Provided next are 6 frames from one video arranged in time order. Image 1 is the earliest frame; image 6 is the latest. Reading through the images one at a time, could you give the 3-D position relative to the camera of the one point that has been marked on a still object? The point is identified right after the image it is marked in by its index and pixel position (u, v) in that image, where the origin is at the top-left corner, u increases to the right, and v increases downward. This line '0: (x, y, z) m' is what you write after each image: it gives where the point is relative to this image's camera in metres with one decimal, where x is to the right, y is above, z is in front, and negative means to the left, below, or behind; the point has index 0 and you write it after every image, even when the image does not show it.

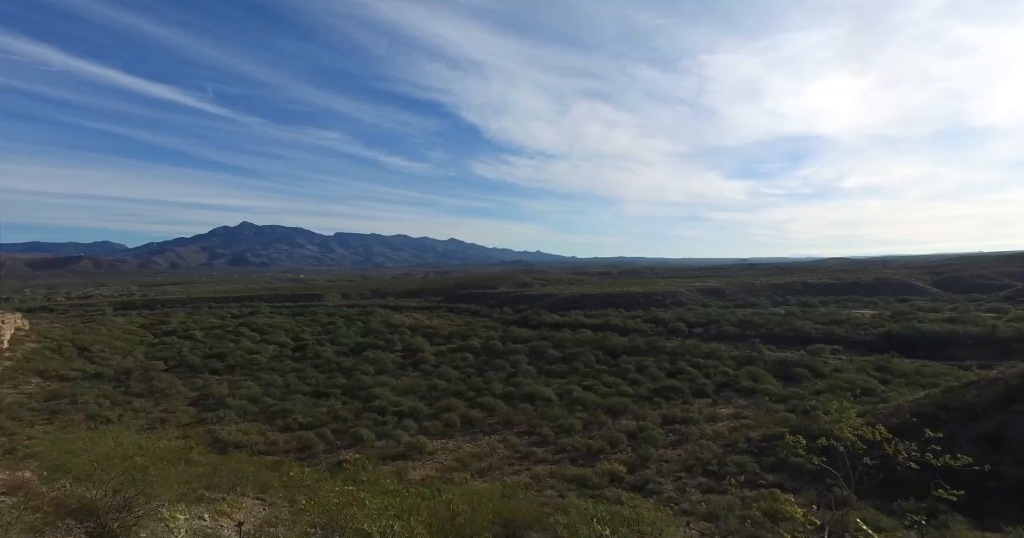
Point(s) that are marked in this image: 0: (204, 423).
0: (-10.9, -5.3, +16.9) m
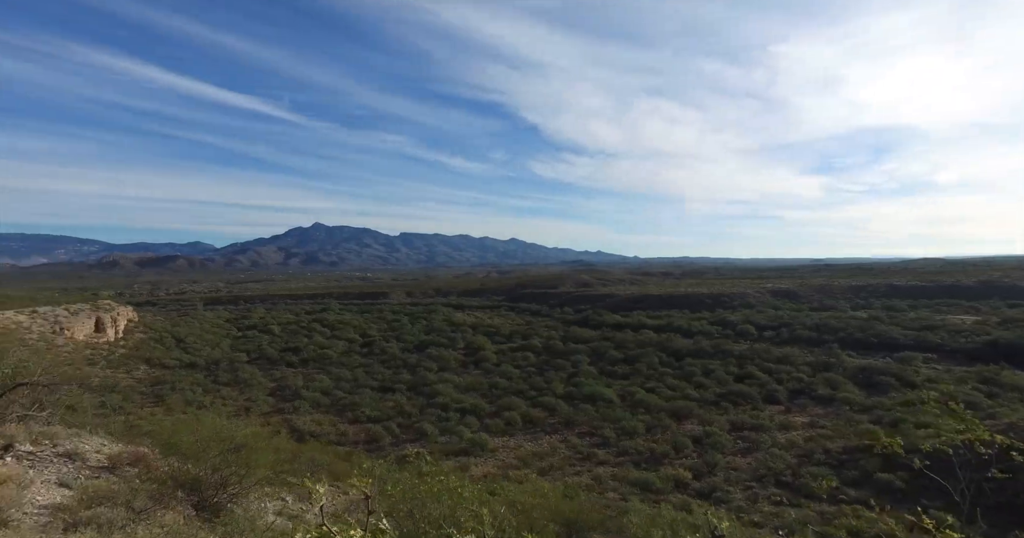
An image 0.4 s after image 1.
0: (-8.5, -5.2, +18.4) m
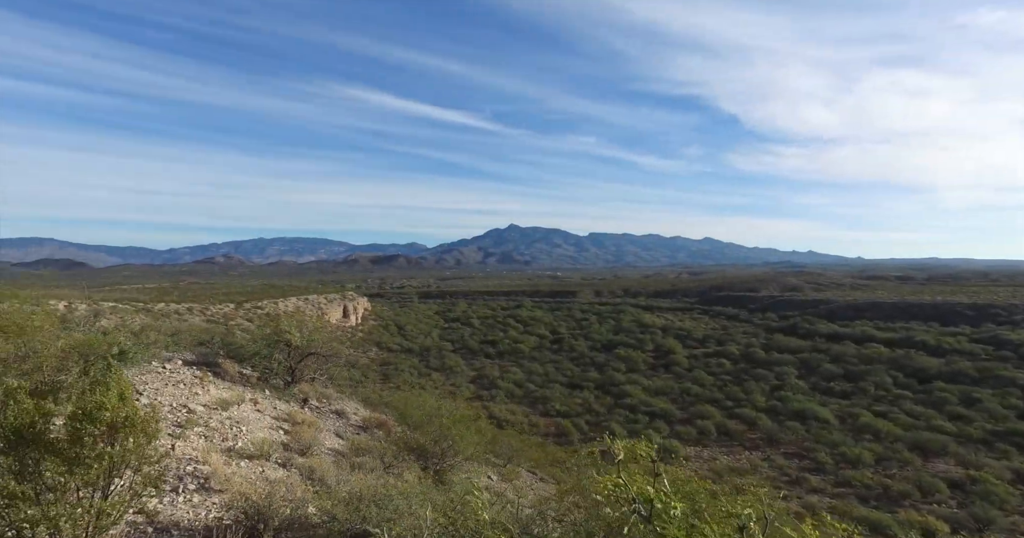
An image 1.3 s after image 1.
0: (-1.2, -5.0, +20.5) m
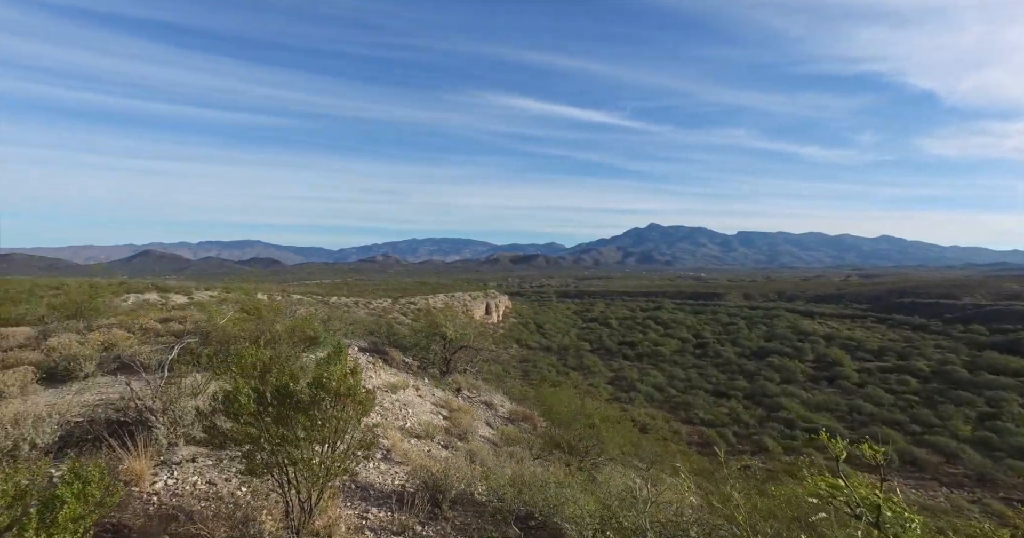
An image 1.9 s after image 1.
0: (+4.3, -5.0, +20.2) m
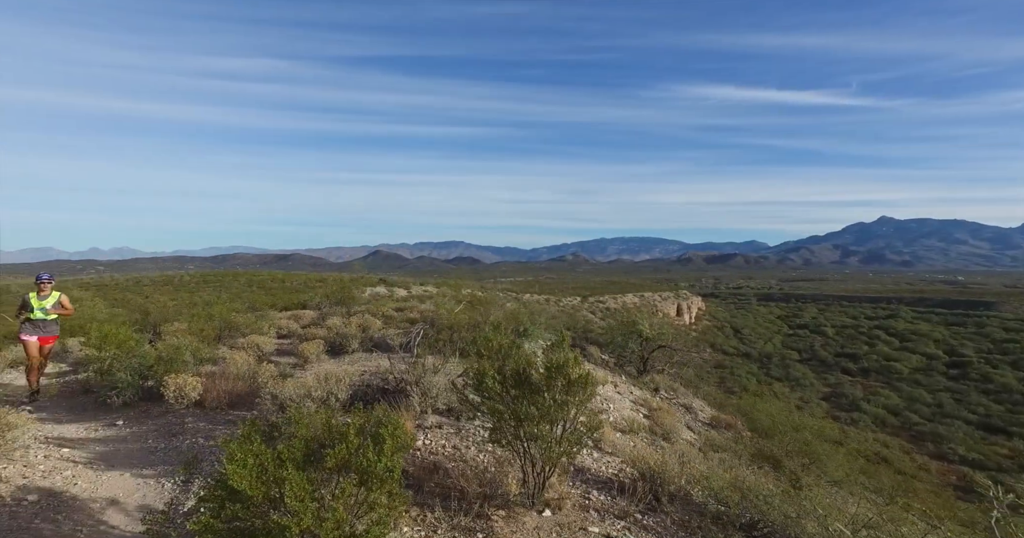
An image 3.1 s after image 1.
0: (+11.3, -5.0, +17.7) m
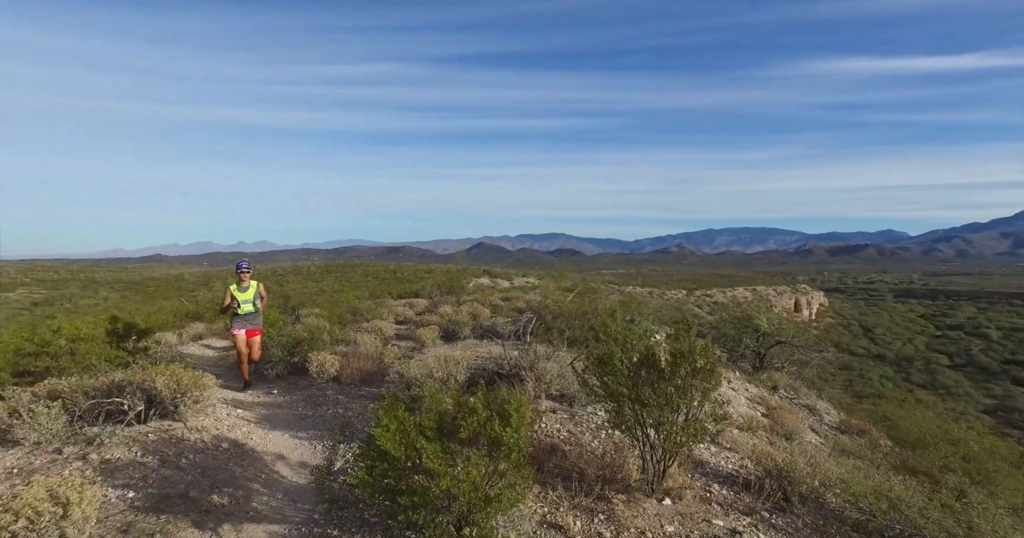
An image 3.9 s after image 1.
0: (+14.6, -4.7, +15.4) m
